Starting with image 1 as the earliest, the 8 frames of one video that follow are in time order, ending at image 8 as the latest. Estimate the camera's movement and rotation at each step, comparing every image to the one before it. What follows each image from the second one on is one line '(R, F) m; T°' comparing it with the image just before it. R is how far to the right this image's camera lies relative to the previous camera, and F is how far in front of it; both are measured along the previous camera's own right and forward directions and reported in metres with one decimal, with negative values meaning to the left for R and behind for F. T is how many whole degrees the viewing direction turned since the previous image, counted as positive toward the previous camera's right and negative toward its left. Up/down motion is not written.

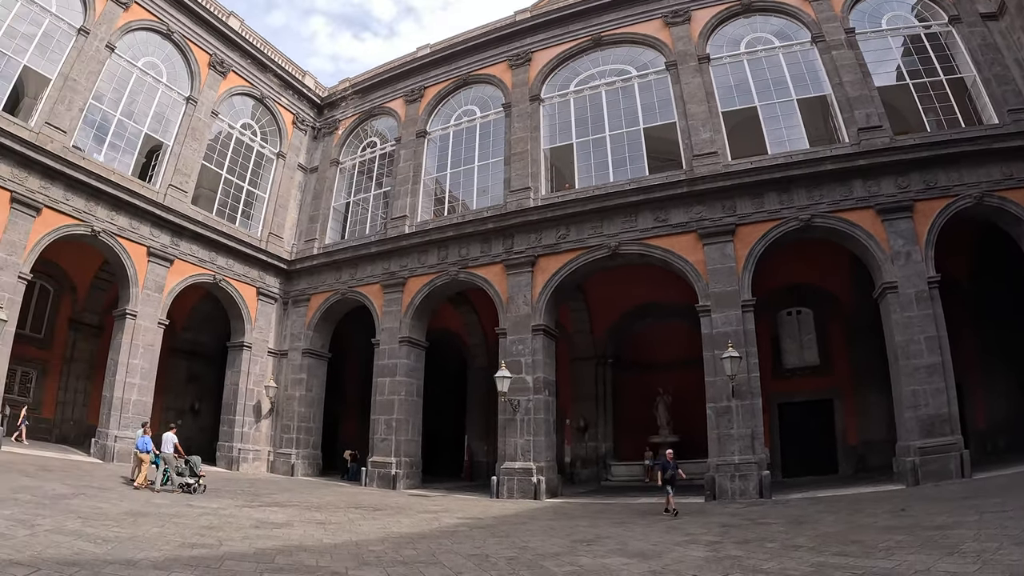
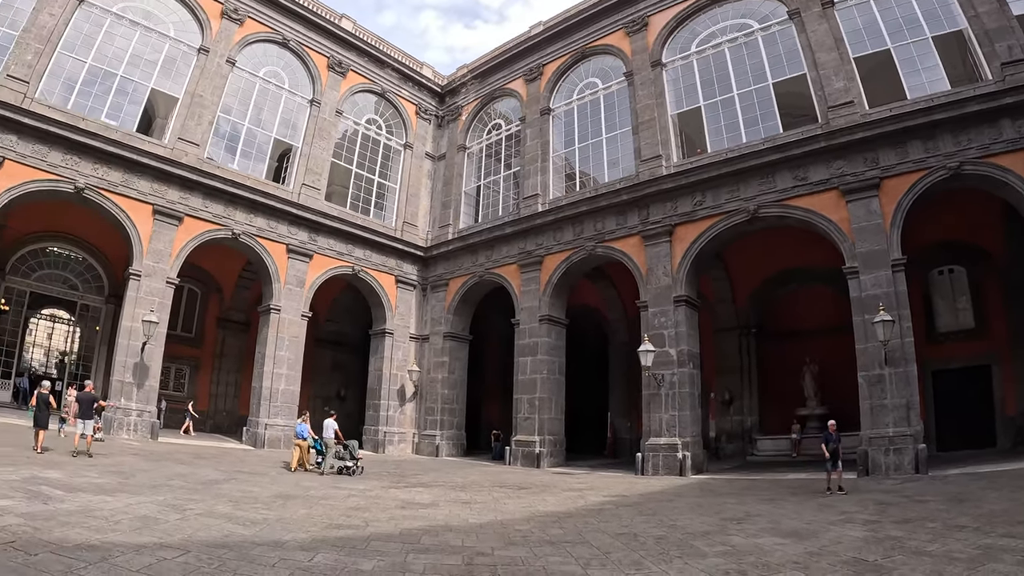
(-2.2, +0.1) m; -6°
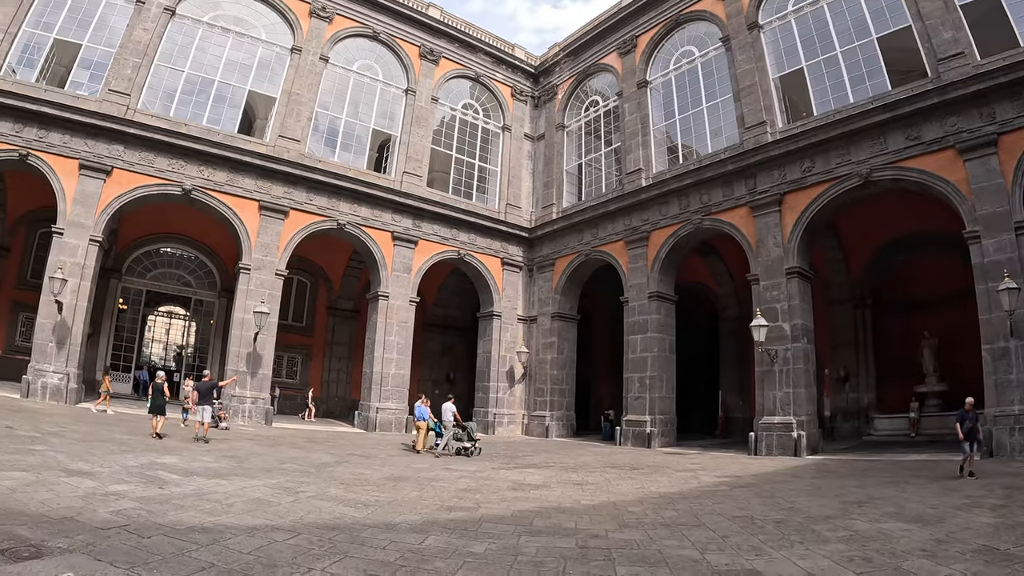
(-1.8, +0.1) m; -4°
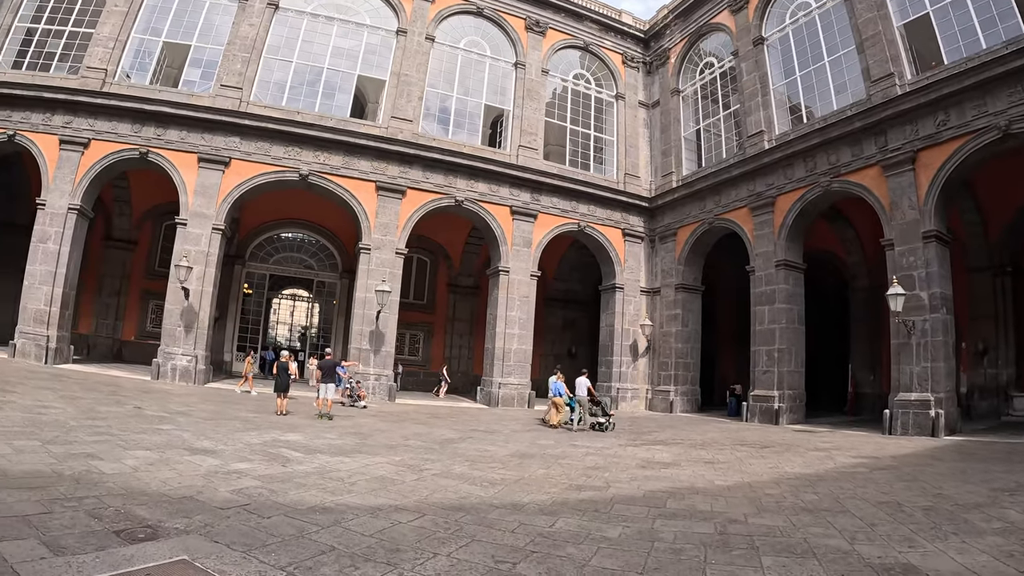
(-1.2, +0.4) m; -7°
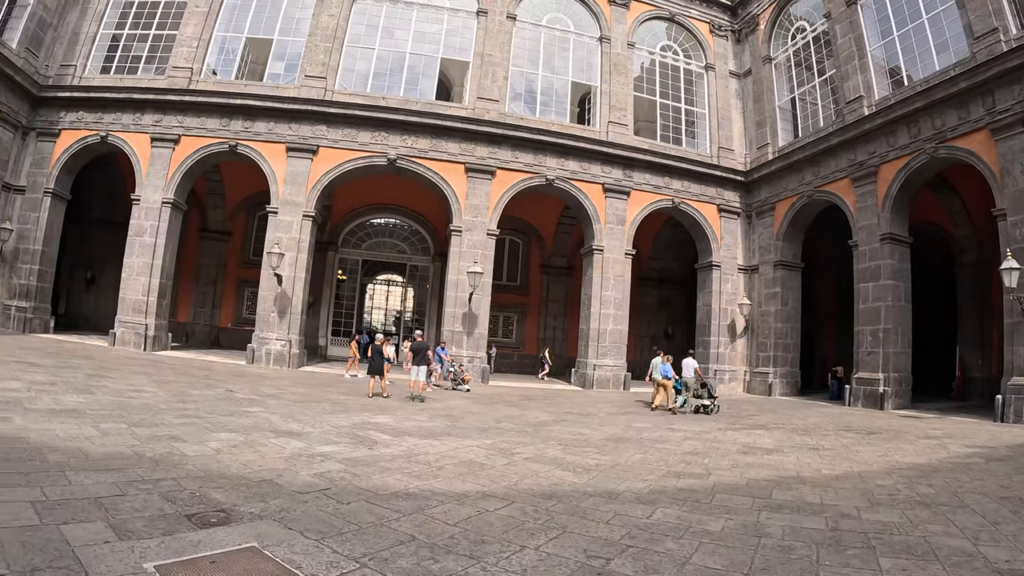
(-0.2, +0.5) m; -7°
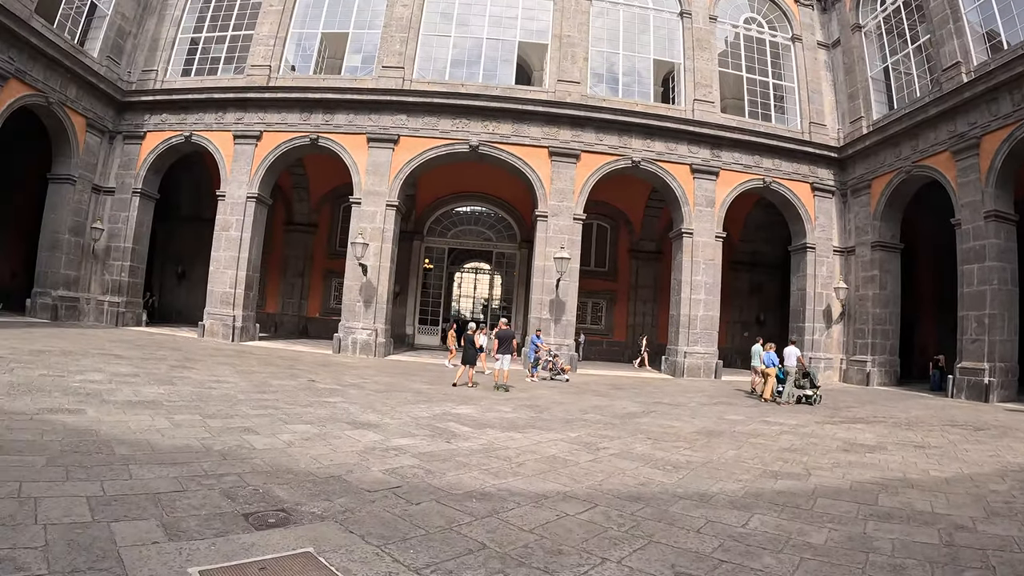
(-0.1, +0.3) m; -6°
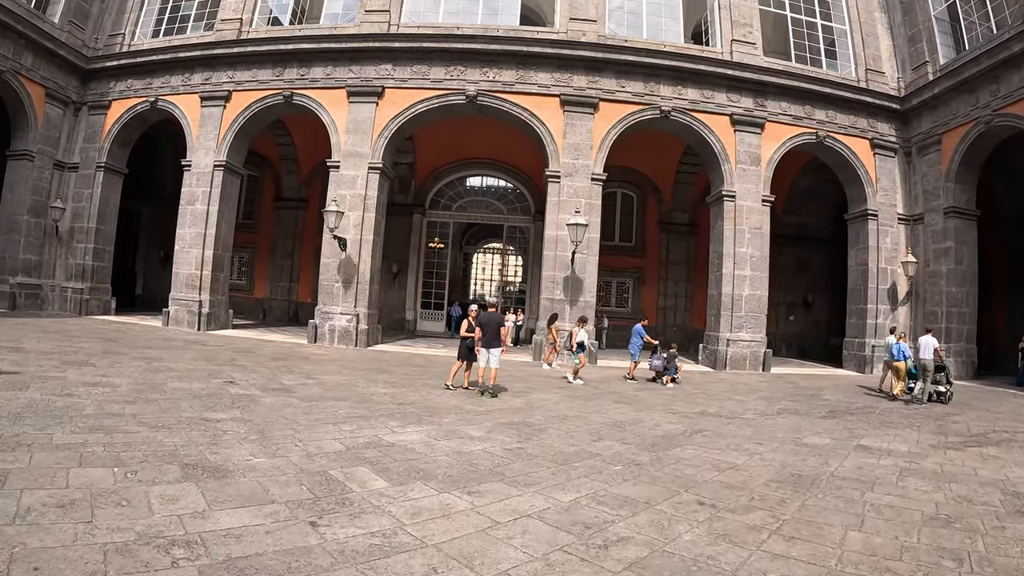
(+0.4, +2.0) m; -3°
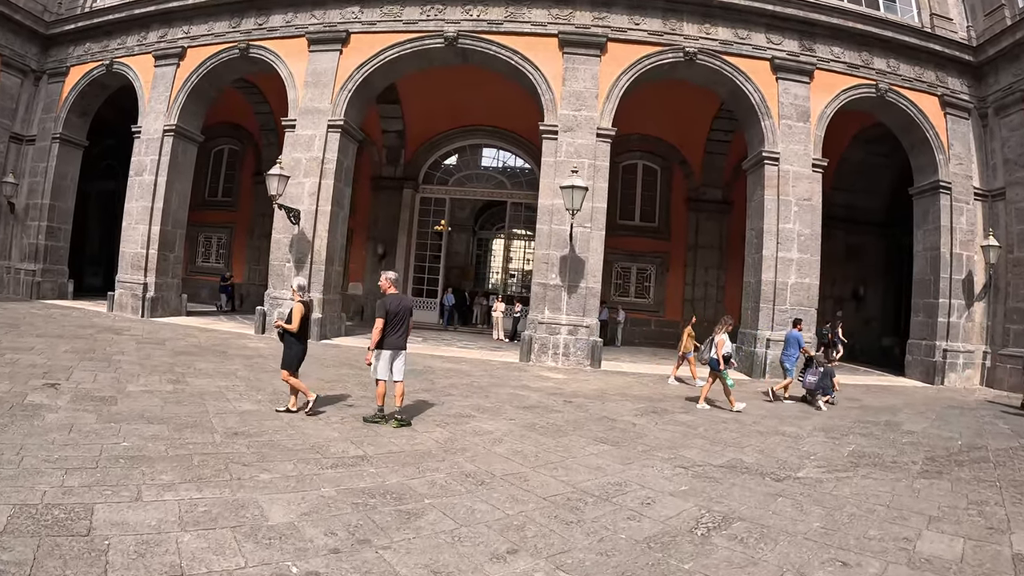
(+0.8, +2.0) m; -3°
